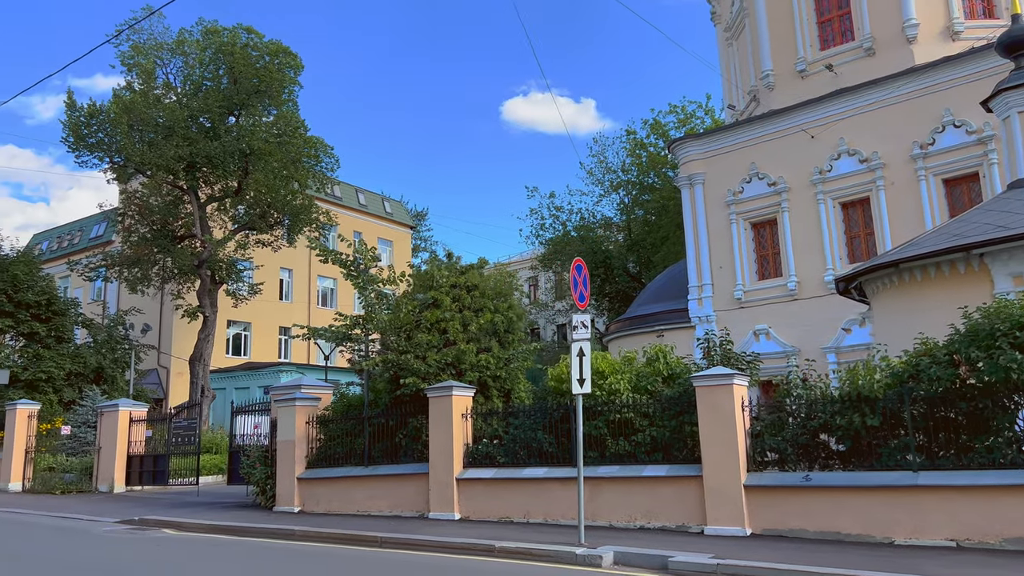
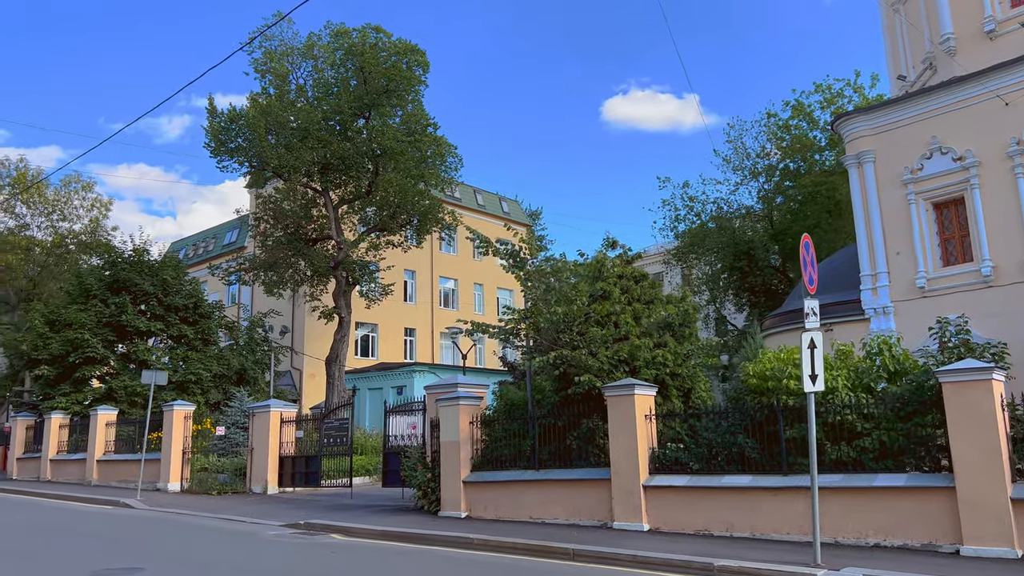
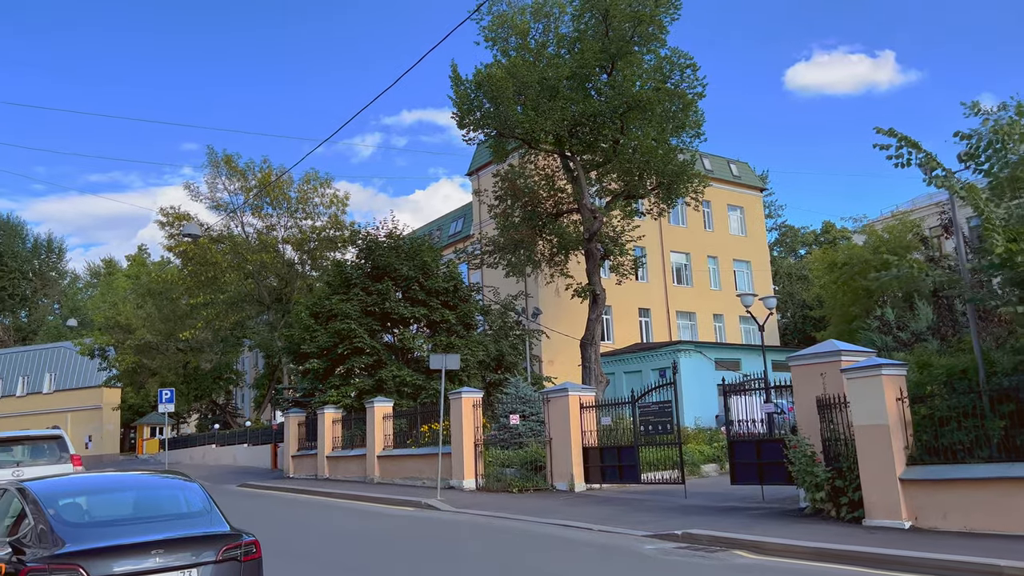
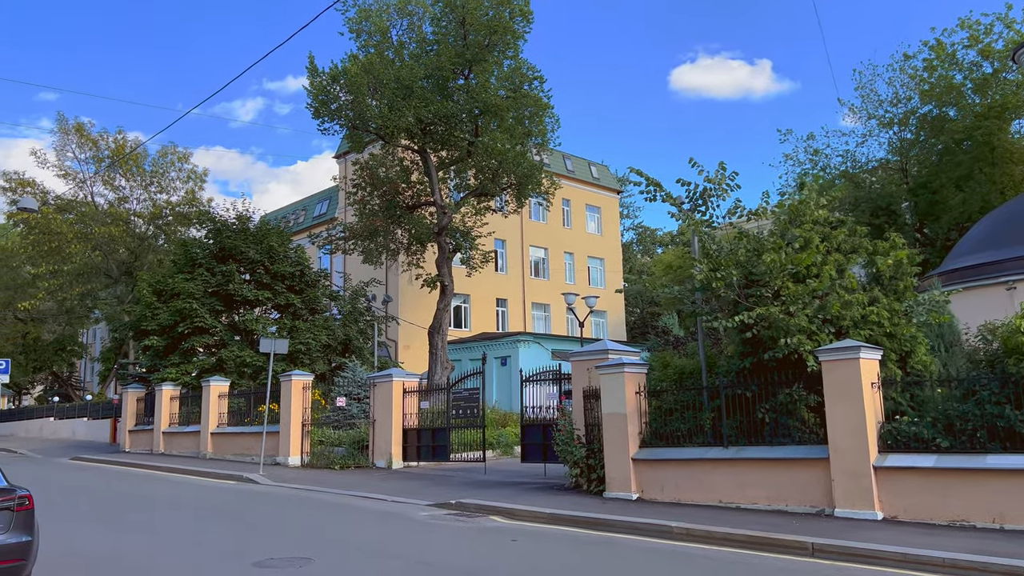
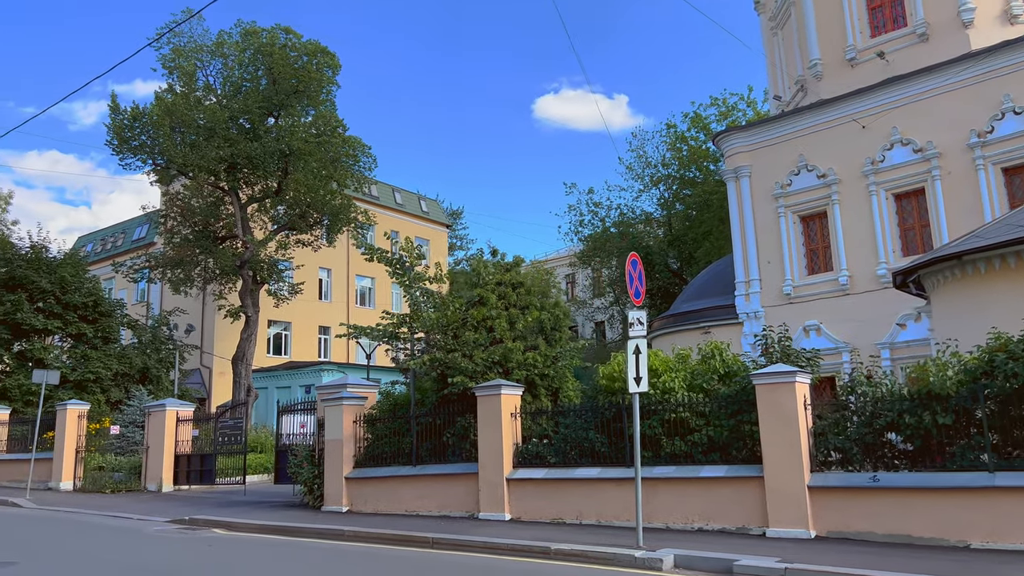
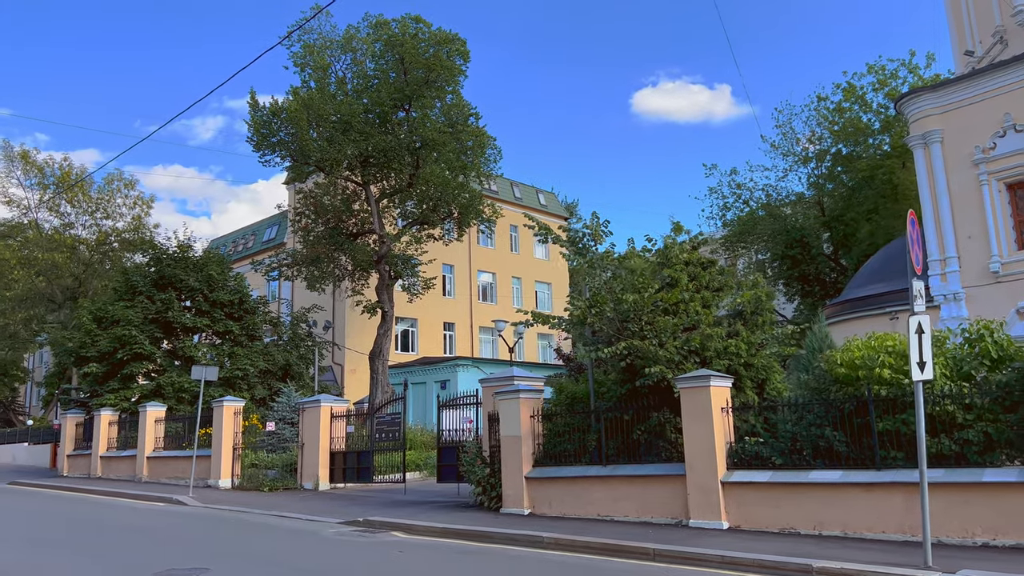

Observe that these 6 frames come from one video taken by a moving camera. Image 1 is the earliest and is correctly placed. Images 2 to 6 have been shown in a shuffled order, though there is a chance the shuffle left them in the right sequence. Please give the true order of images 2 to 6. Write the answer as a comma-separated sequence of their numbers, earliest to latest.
5, 2, 6, 4, 3
